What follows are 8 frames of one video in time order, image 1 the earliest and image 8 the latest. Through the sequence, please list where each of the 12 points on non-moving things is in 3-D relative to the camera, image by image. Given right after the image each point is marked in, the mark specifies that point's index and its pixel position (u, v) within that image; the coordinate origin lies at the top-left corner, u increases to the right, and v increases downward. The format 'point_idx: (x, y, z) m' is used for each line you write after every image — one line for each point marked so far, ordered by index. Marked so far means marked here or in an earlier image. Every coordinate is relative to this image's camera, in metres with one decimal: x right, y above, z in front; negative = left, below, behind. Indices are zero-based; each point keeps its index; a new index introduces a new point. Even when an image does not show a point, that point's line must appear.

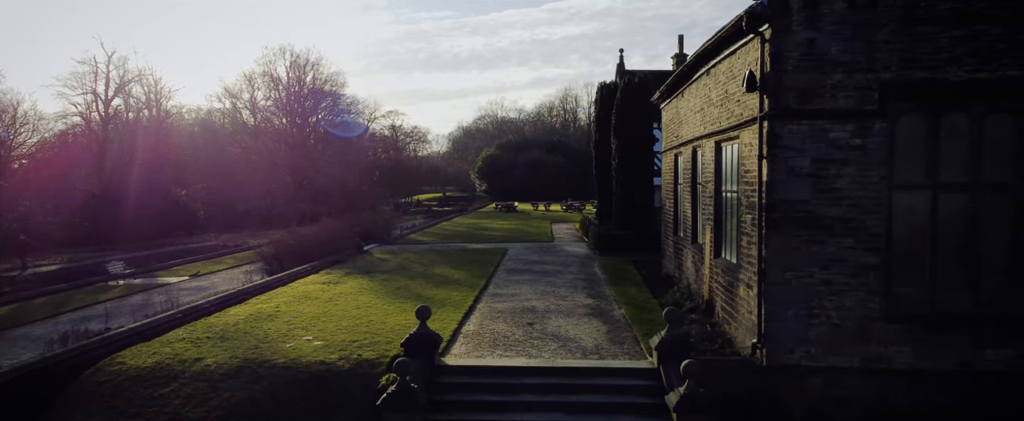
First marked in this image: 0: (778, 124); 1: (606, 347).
0: (+3.5, +1.1, +8.4) m
1: (+1.4, -2.1, +9.8) m
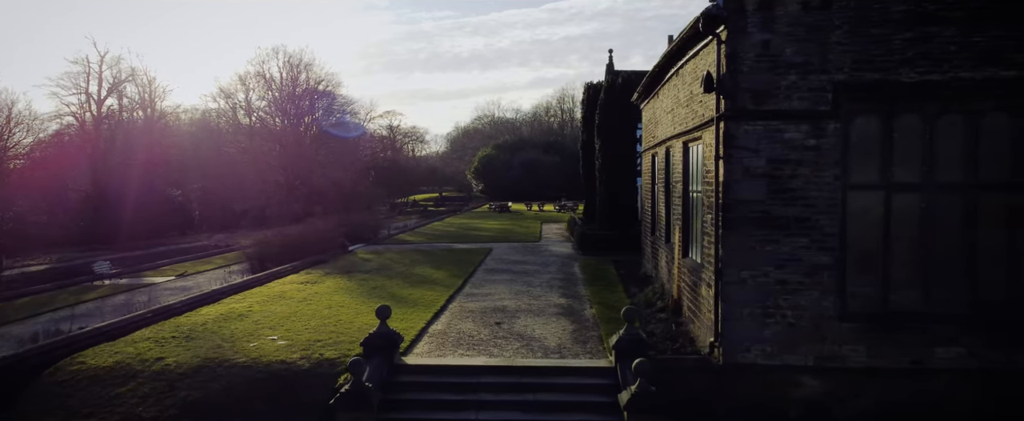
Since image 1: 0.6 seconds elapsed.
0: (+2.9, +1.1, +8.5) m
1: (+0.9, -2.1, +9.8) m
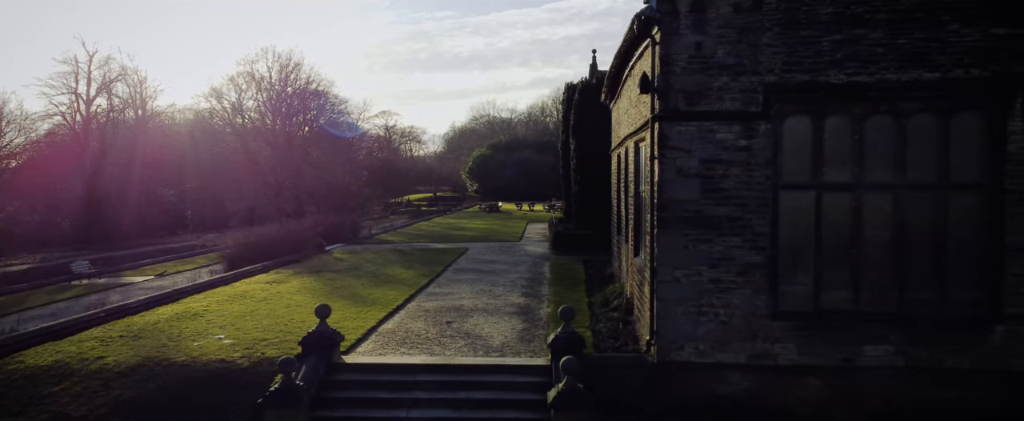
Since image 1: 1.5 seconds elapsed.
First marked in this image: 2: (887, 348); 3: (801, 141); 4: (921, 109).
0: (+2.1, +1.1, +8.6) m
1: (0.0, -2.1, +9.9) m
2: (+4.9, -1.8, +8.3) m
3: (+3.9, +0.9, +8.5) m
4: (+5.3, +1.3, +8.2) m
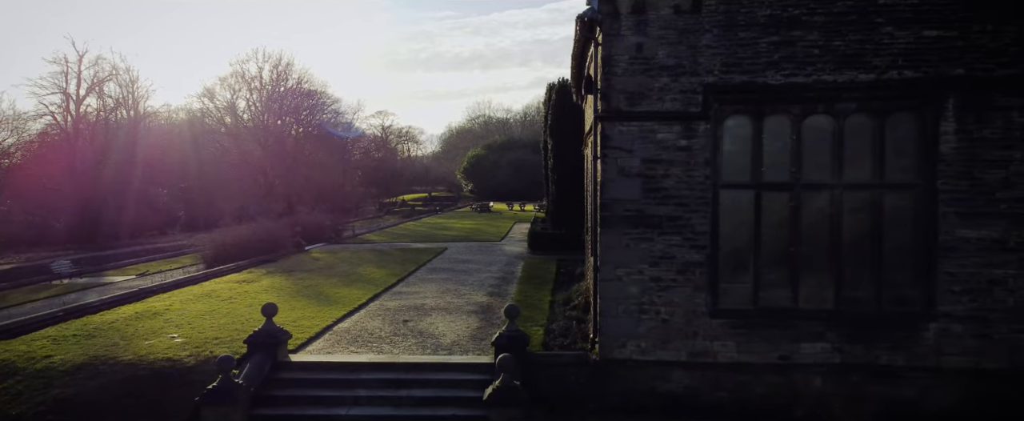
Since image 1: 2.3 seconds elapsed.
0: (+1.3, +1.2, +8.6) m
1: (-0.8, -2.1, +10.0) m
2: (+4.1, -1.8, +8.4) m
3: (+3.1, +0.9, +8.6) m
4: (+4.5, +1.3, +8.3) m
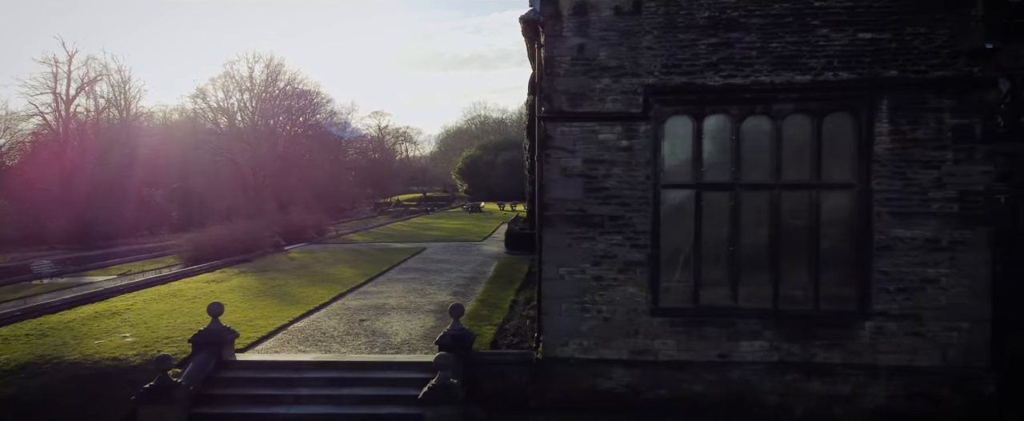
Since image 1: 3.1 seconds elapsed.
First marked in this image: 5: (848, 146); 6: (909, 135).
0: (+0.5, +1.2, +8.7) m
1: (-1.6, -2.1, +10.1) m
2: (+3.4, -1.8, +8.5) m
3: (+2.3, +0.9, +8.7) m
4: (+3.8, +1.3, +8.4) m
5: (+4.5, +0.9, +8.4) m
6: (+5.1, +1.0, +8.2) m
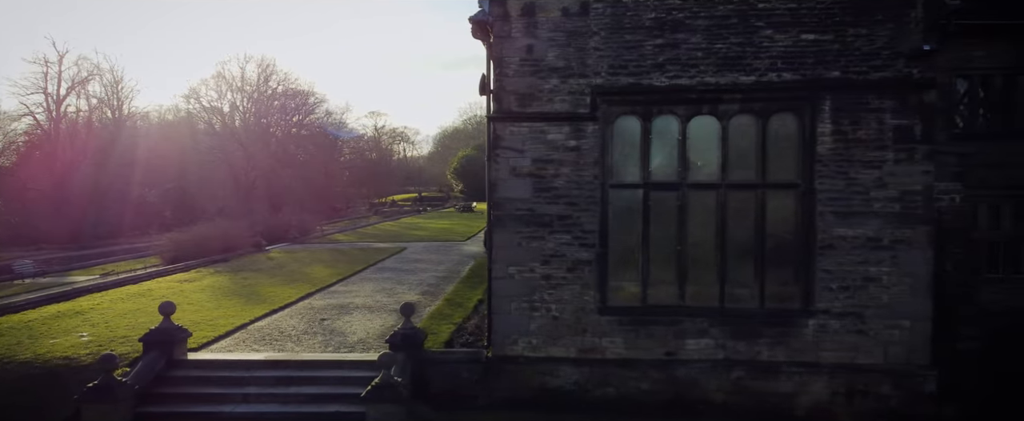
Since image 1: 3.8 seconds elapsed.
0: (-0.2, +1.2, +8.8) m
1: (-2.3, -2.1, +10.1) m
2: (+2.7, -1.8, +8.6) m
3: (+1.6, +1.0, +8.8) m
4: (+3.1, +1.3, +8.5) m
5: (+3.8, +0.9, +8.5) m
6: (+4.4, +1.0, +8.3) m
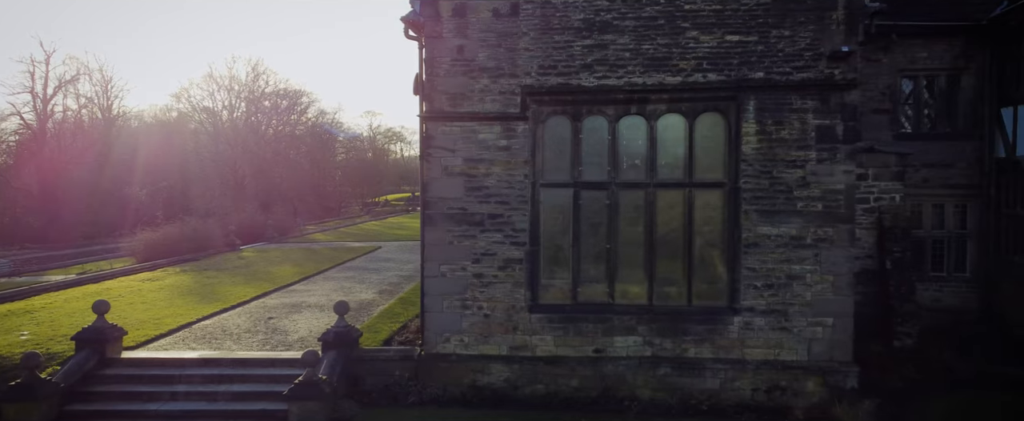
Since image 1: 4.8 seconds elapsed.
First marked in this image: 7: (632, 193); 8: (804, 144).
0: (-1.1, +1.2, +8.9) m
1: (-3.3, -2.1, +10.2) m
2: (+1.7, -1.8, +8.7) m
3: (+0.7, +1.0, +8.9) m
4: (+2.1, +1.4, +8.6) m
5: (+2.8, +0.9, +8.6) m
6: (+3.5, +1.0, +8.4) m
7: (+1.7, +0.2, +8.8) m
8: (+3.9, +0.9, +8.4) m
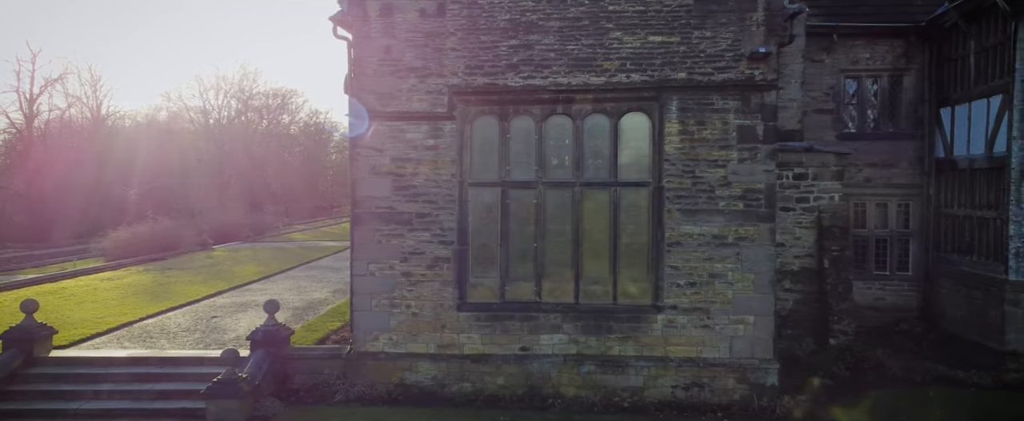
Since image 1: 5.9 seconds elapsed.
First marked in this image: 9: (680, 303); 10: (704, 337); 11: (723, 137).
0: (-2.1, +1.2, +8.9) m
1: (-4.3, -2.0, +10.2) m
2: (+0.7, -1.7, +8.8) m
3: (-0.3, +1.0, +8.9) m
4: (+1.1, +1.4, +8.7) m
5: (+1.8, +0.9, +8.7) m
6: (+2.5, +1.0, +8.5) m
7: (+0.7, +0.3, +8.9) m
8: (+2.8, +0.9, +8.5) m
9: (+2.3, -1.3, +8.6) m
10: (+2.6, -1.7, +8.6) m
11: (+2.8, +1.0, +8.5) m
